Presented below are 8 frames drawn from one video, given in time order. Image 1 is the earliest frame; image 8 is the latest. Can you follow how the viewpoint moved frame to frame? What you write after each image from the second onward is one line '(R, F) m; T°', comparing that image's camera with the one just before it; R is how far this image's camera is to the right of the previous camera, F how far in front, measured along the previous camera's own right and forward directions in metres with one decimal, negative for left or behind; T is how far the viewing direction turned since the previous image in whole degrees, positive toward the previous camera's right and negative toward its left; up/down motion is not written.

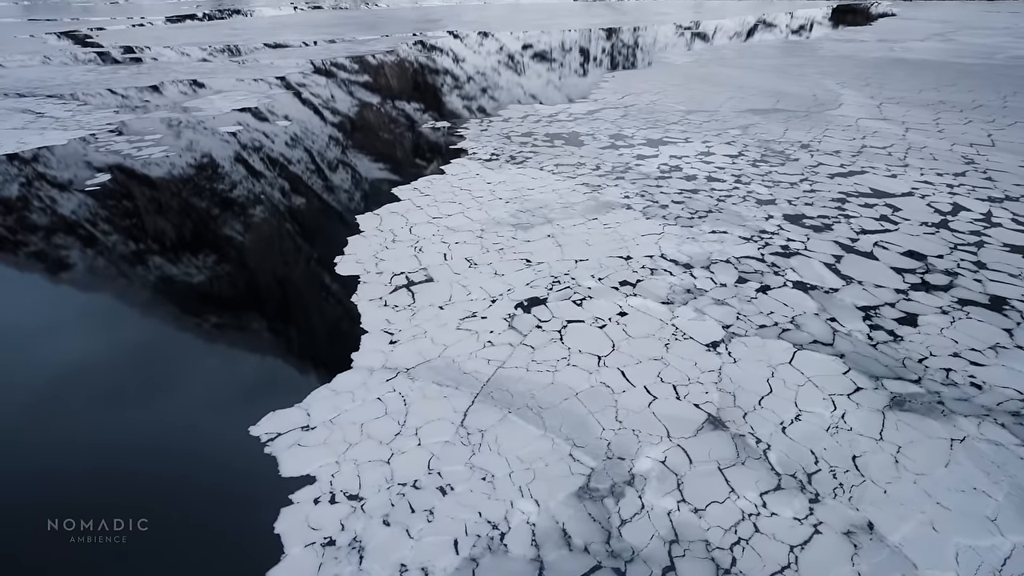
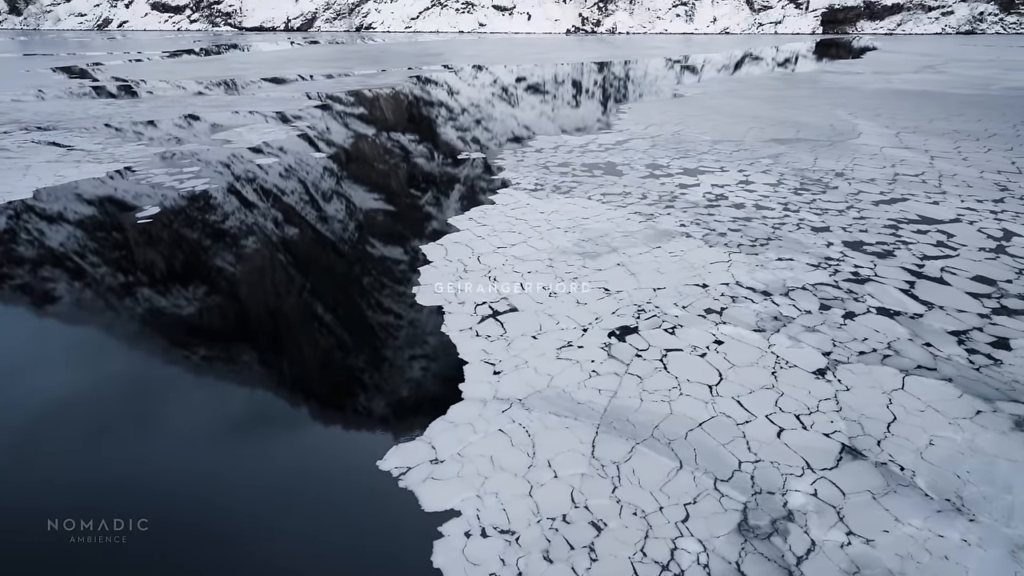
(-0.4, 0.0) m; +1°
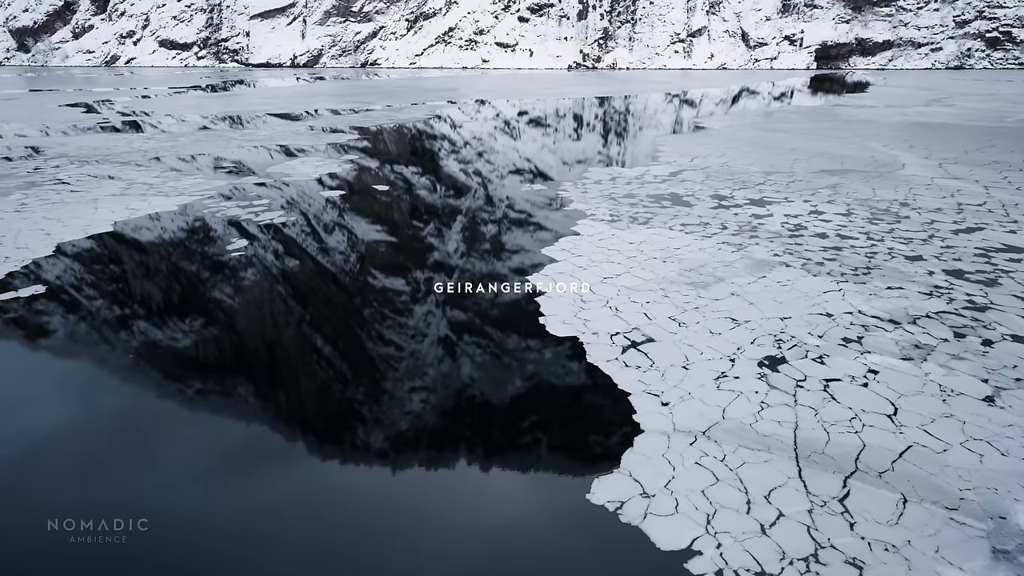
(-0.6, 0.0) m; +1°
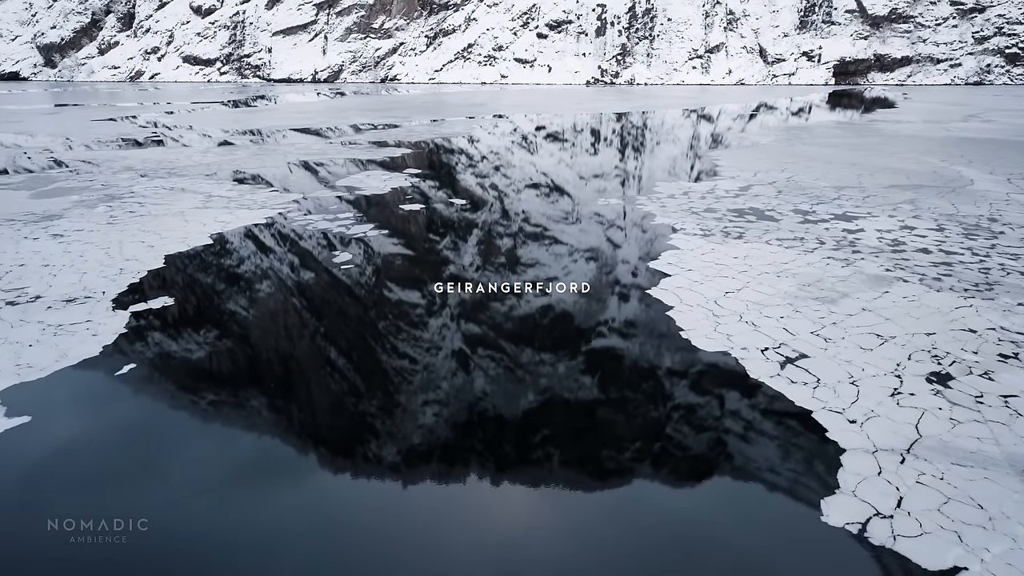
(-0.6, 0.0) m; -1°
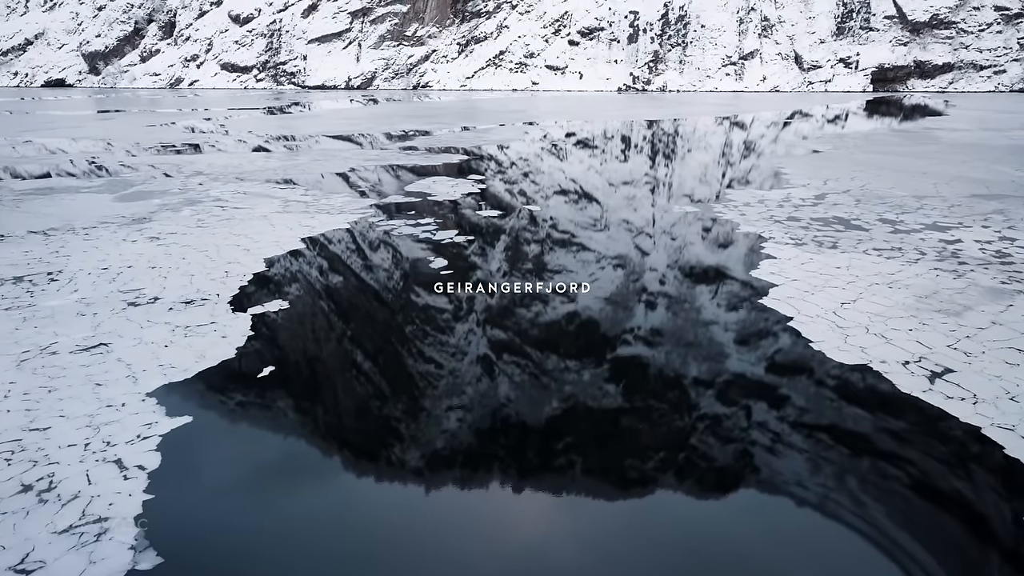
(-0.4, 0.0) m; -2°
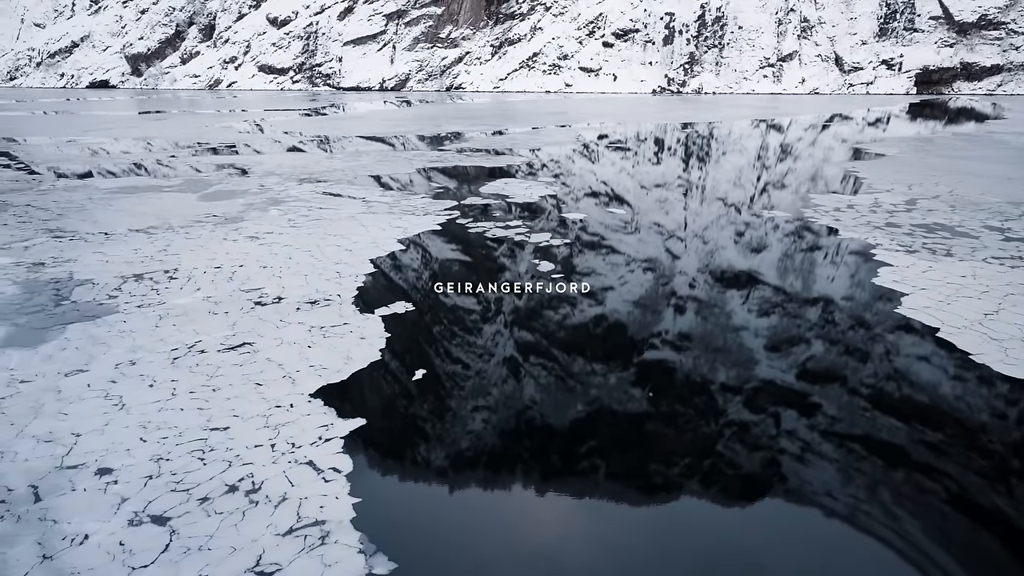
(-0.5, 0.0) m; -2°
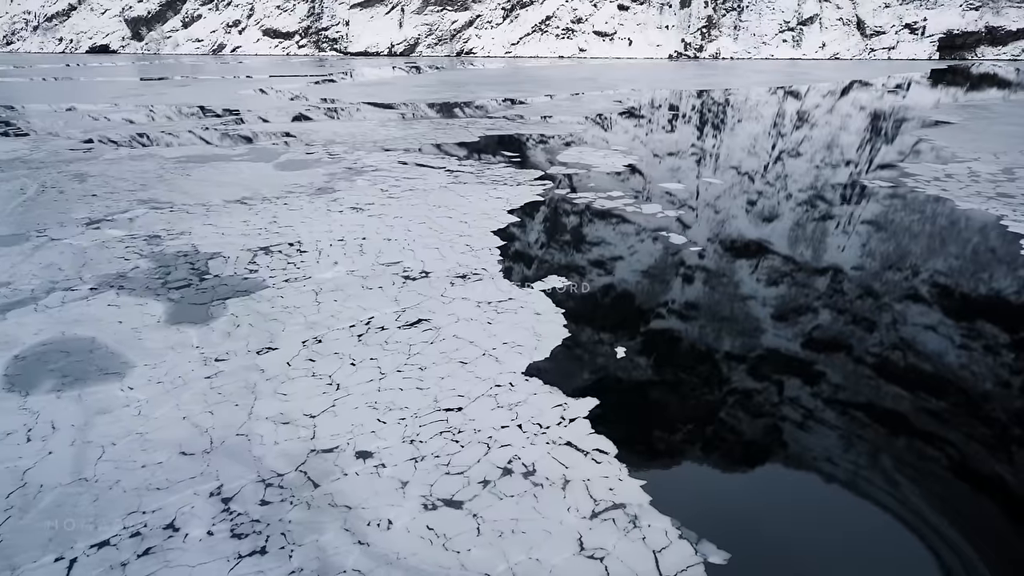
(-0.8, +0.1) m; 0°
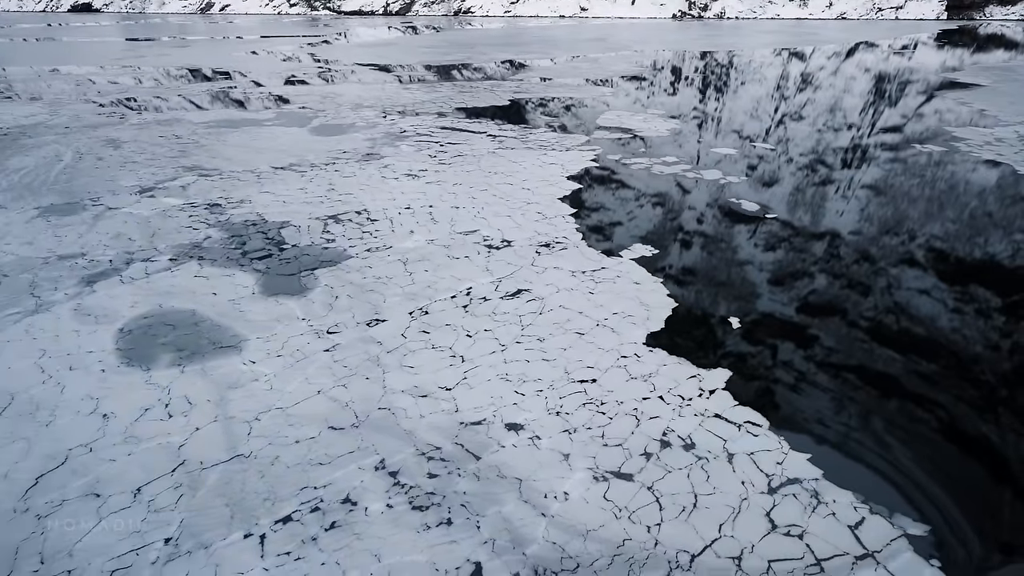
(-0.4, 0.0) m; +1°
